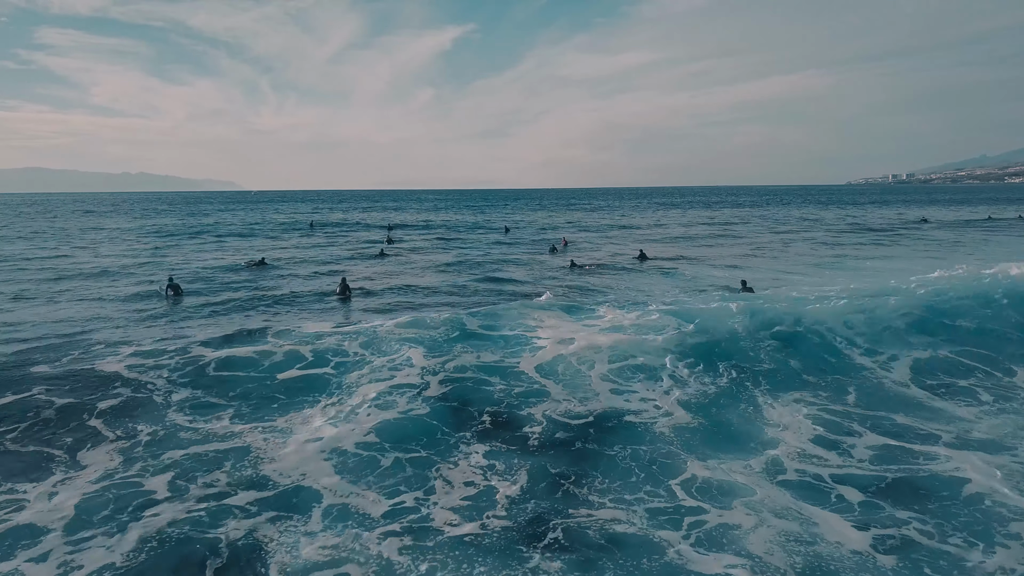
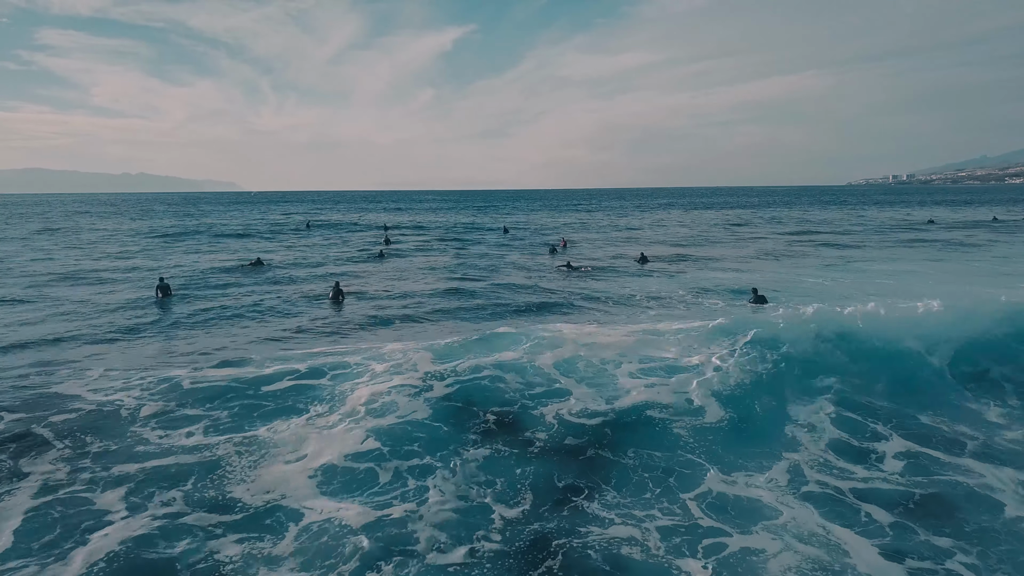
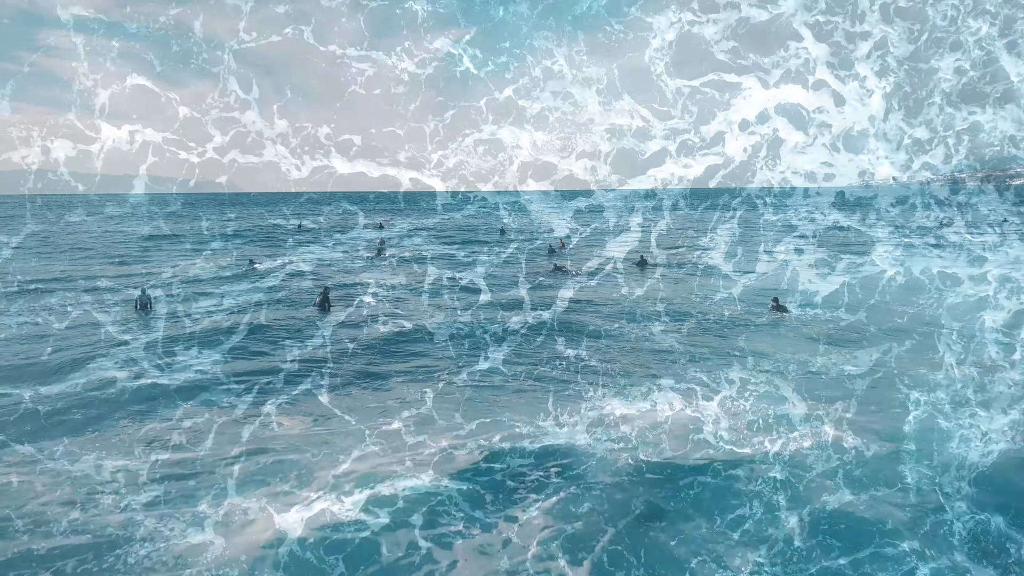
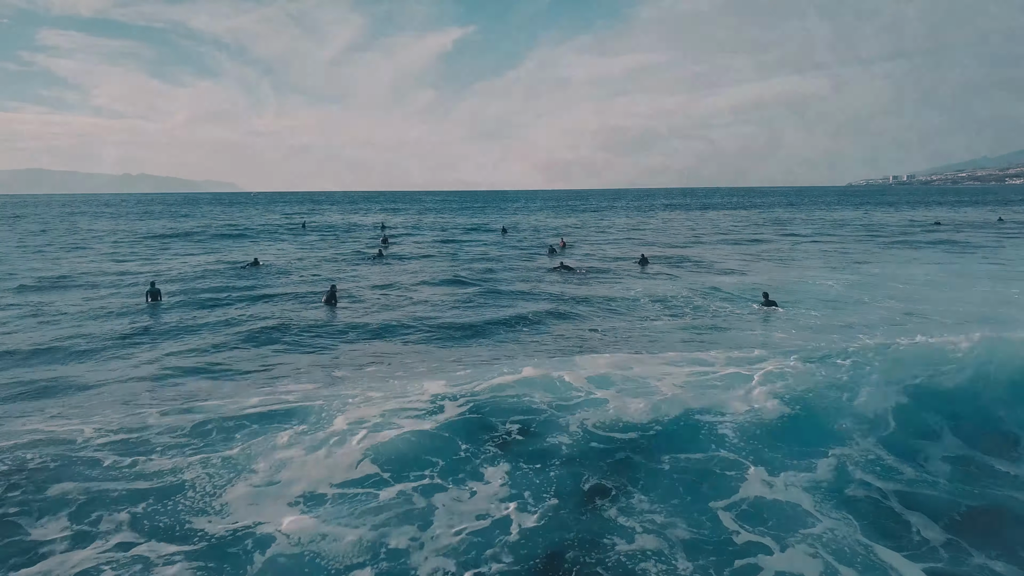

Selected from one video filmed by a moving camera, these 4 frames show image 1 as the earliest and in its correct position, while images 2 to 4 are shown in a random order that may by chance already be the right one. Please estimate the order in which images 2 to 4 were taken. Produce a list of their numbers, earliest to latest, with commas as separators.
2, 4, 3
